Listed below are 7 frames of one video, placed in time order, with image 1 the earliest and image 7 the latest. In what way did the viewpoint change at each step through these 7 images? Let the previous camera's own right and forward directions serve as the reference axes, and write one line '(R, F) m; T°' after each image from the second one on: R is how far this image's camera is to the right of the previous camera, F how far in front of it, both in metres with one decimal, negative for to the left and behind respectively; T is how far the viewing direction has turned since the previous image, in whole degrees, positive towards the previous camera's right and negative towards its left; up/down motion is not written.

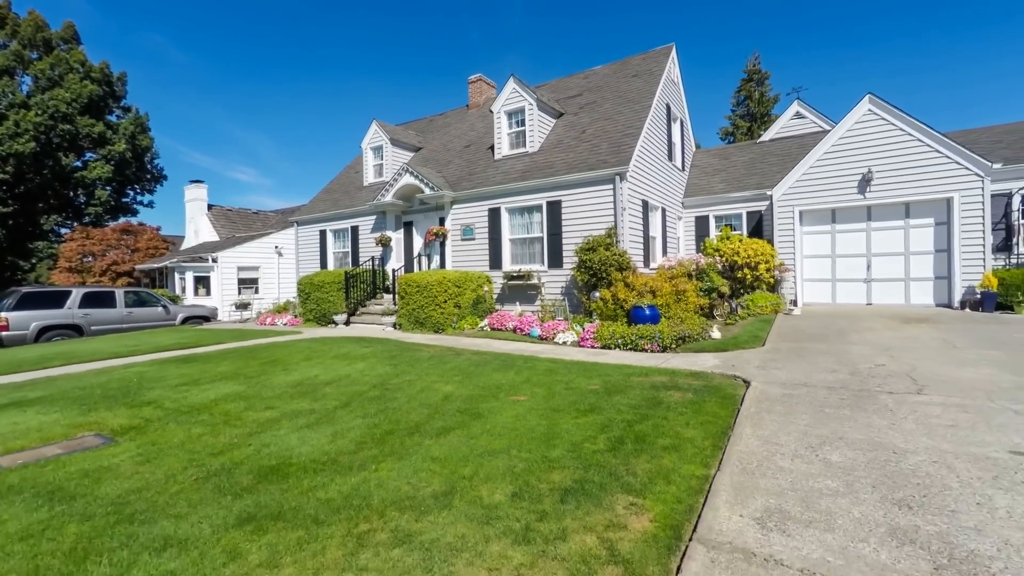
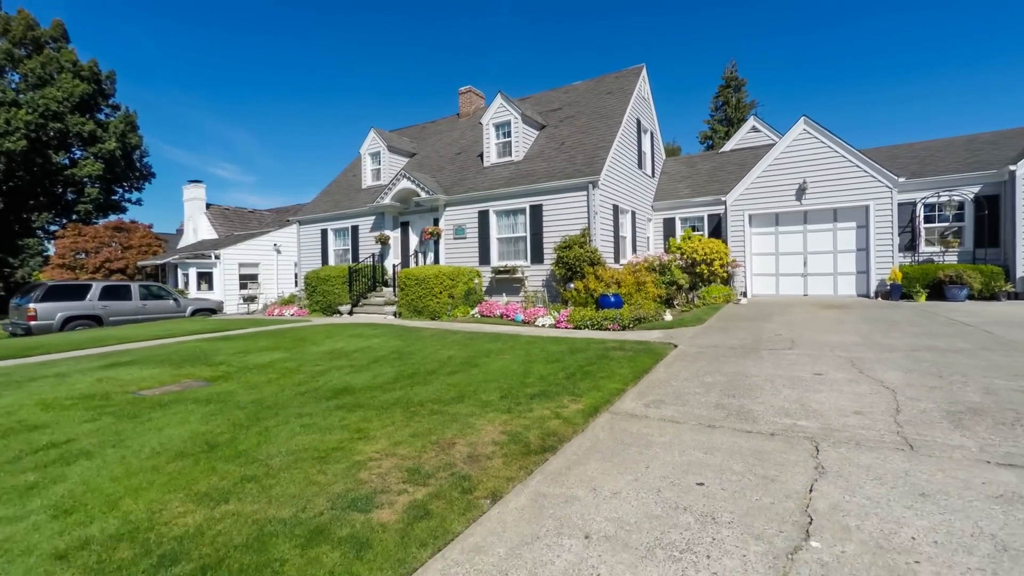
(0.0, -2.0) m; +2°
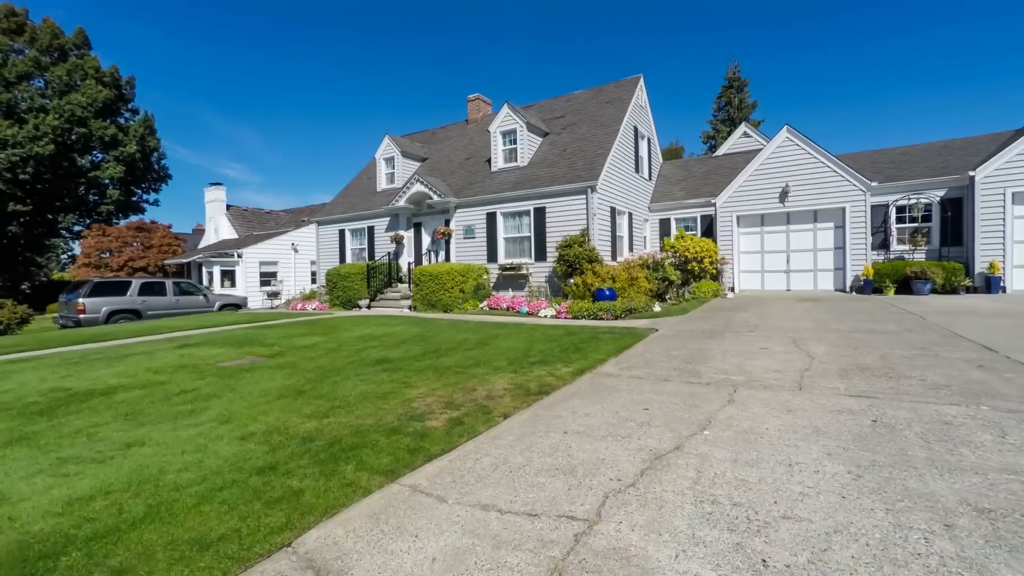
(0.0, -1.4) m; -1°
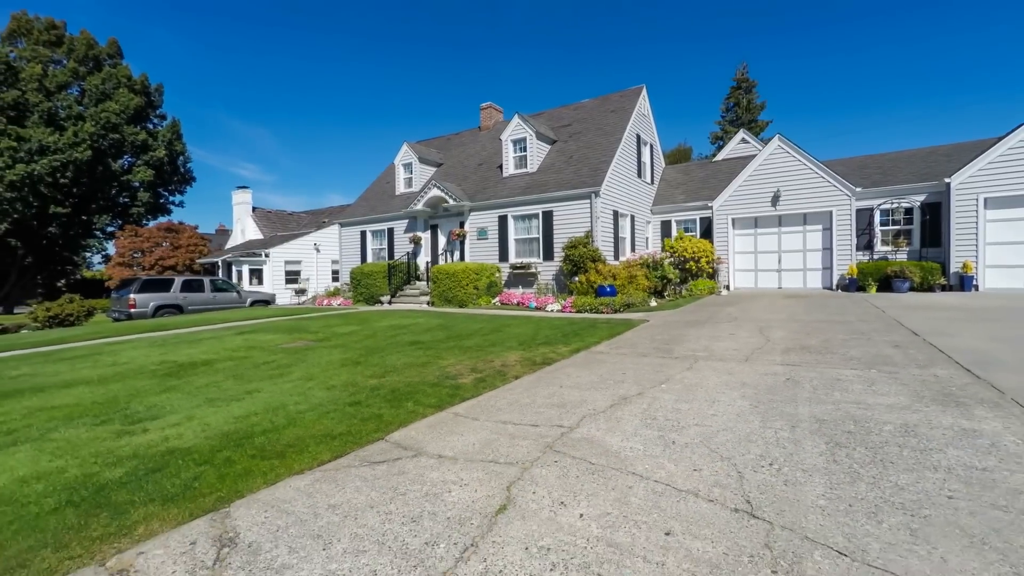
(0.0, -1.4) m; -1°
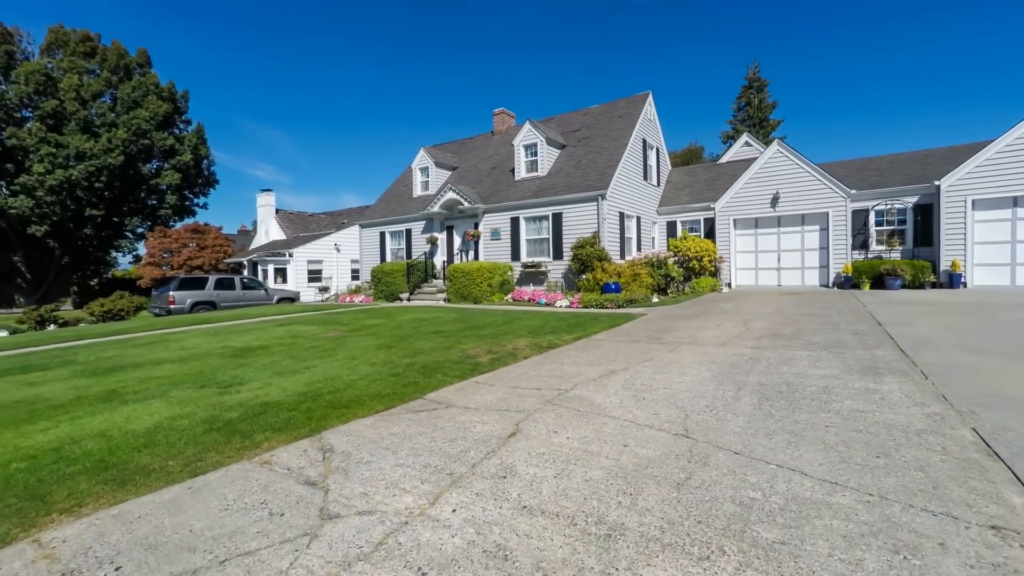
(0.0, -1.1) m; -2°
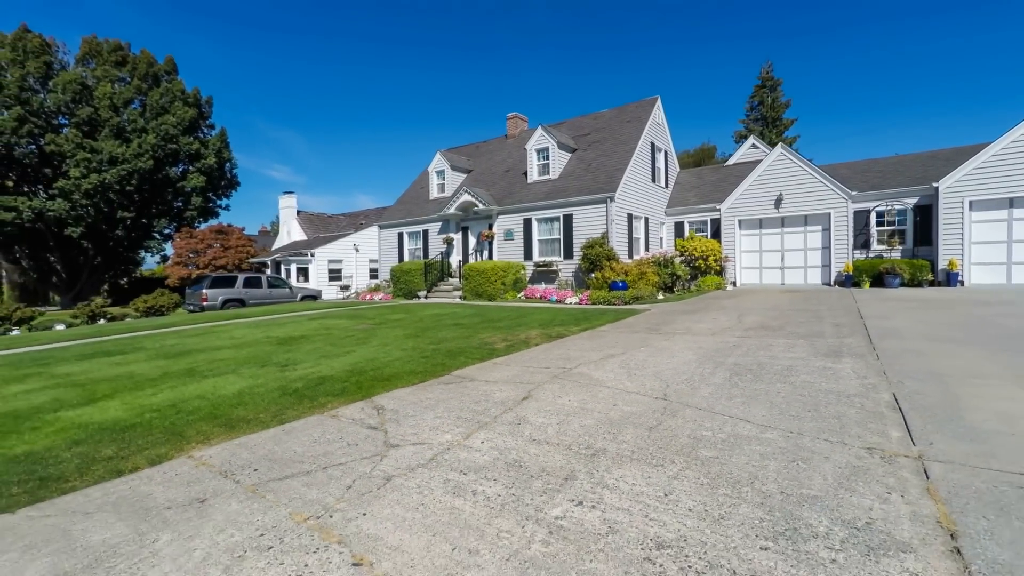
(0.0, -0.9) m; -2°
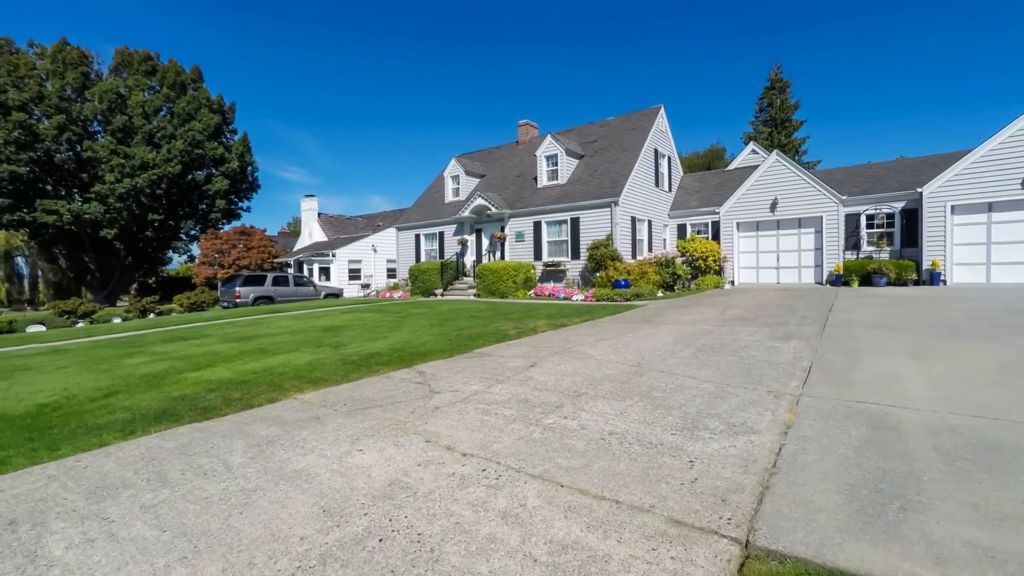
(0.0, -1.4) m; -1°
